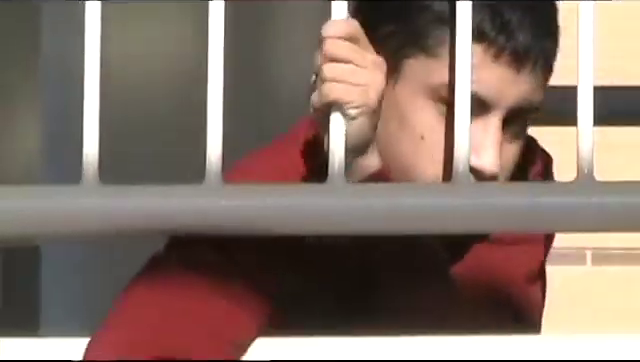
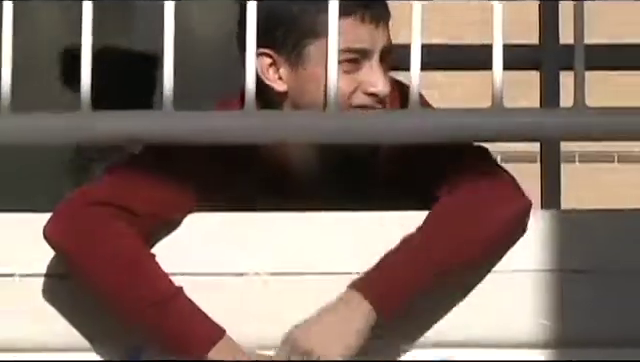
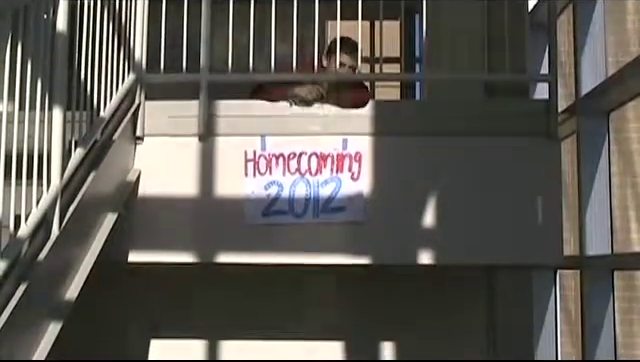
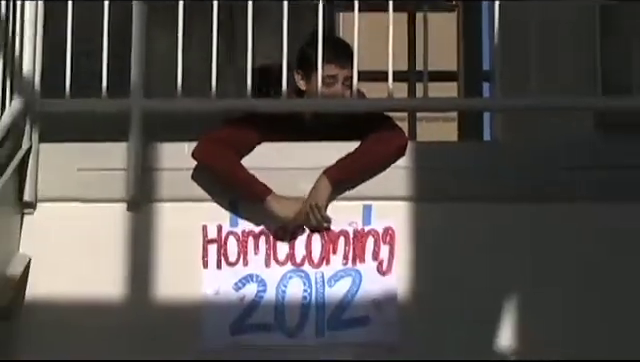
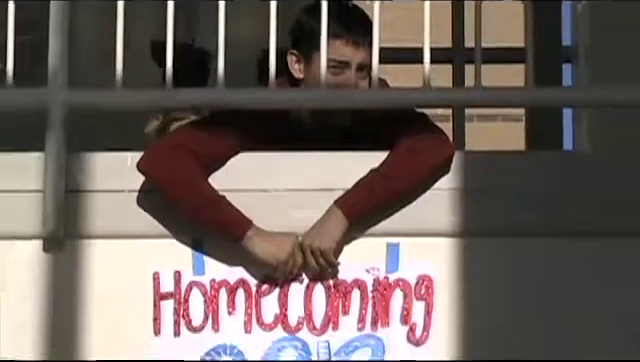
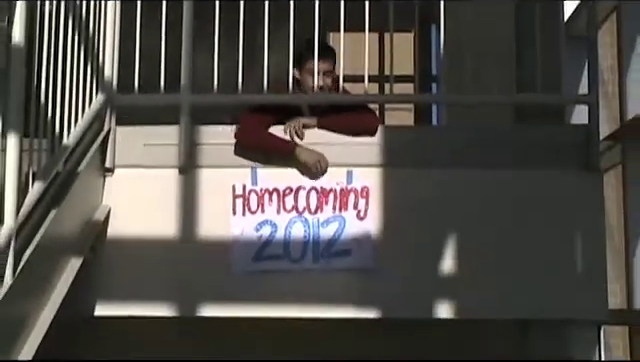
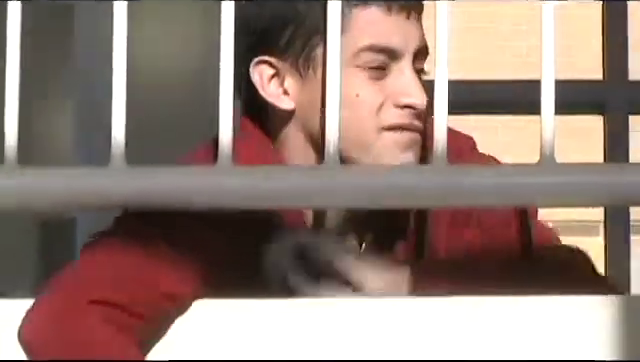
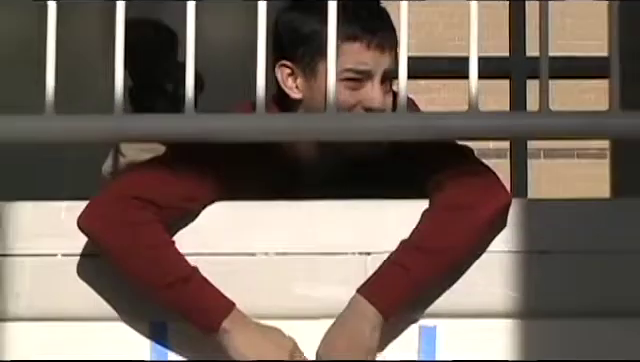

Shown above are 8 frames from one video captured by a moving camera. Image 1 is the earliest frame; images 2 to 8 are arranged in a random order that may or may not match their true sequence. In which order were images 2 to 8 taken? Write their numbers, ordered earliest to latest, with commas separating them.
7, 2, 8, 5, 4, 6, 3
